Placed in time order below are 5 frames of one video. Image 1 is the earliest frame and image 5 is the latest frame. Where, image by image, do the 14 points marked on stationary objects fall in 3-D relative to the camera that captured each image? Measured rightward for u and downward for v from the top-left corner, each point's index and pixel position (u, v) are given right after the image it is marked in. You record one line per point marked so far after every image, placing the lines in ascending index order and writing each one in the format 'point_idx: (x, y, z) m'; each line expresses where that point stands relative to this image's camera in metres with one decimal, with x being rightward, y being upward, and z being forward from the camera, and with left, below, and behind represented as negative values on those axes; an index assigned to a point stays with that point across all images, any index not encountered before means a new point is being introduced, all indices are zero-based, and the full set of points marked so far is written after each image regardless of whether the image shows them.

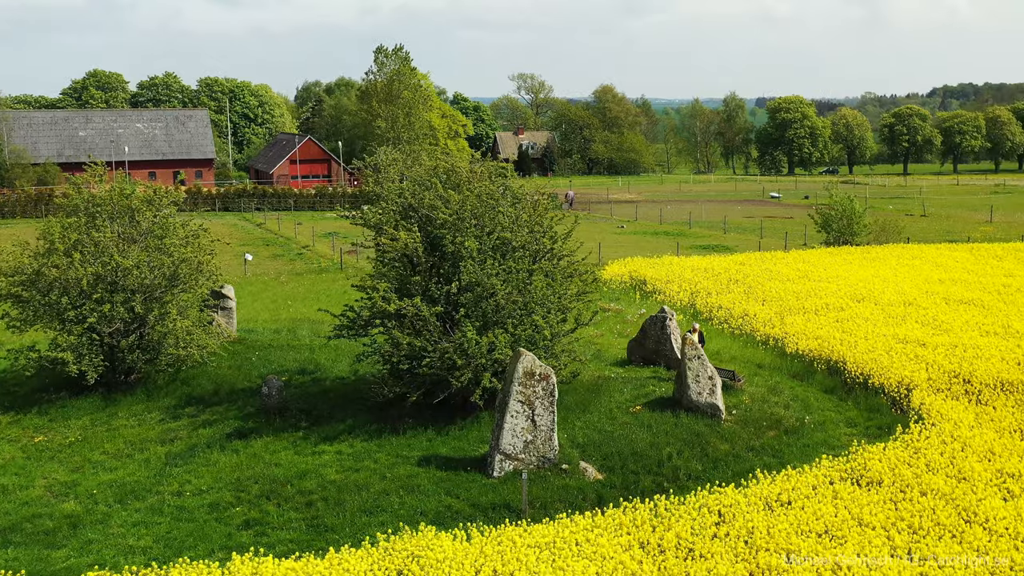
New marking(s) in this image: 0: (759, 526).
0: (+2.8, -2.7, +13.0) m
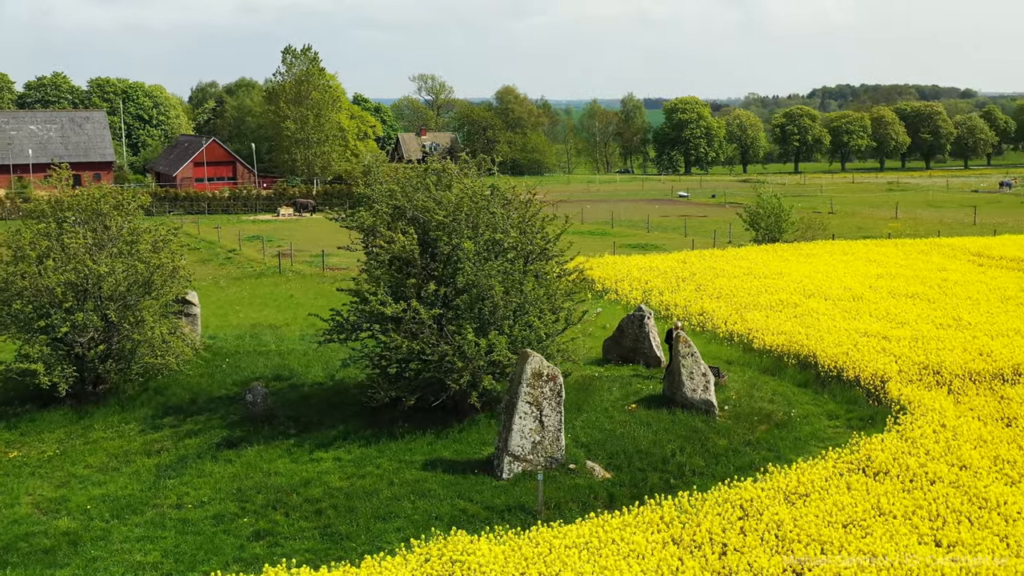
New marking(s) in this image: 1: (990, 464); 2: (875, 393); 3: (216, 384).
0: (+3.1, -2.7, +13.3) m
1: (+6.2, -2.3, +15.0) m
2: (+6.1, -1.8, +19.3) m
3: (-5.1, -1.7, +20.0) m
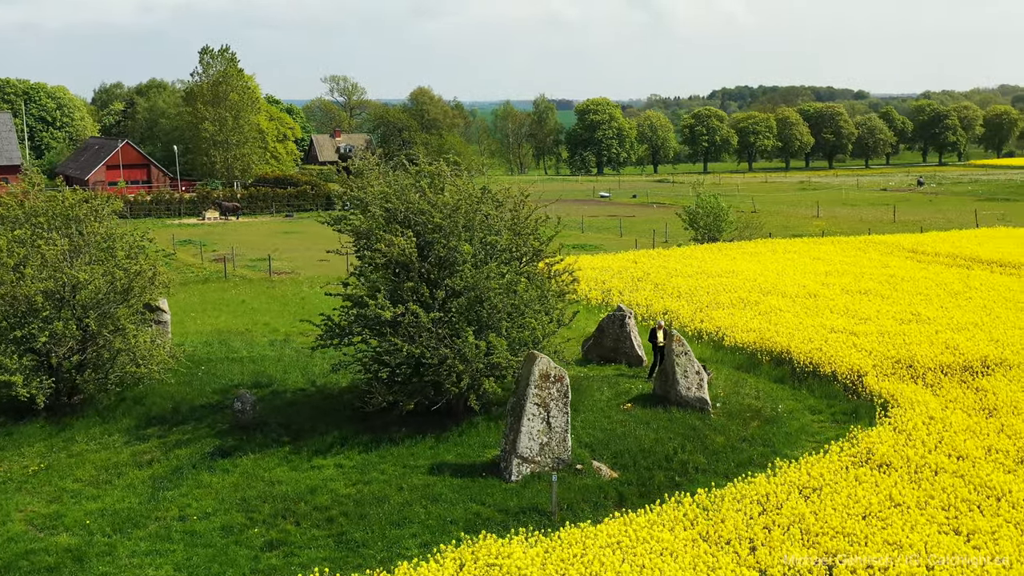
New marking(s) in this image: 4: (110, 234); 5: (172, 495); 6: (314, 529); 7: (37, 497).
0: (+3.4, -2.6, +13.5) m
1: (+6.4, -2.2, +15.5) m
2: (+5.9, -1.7, +19.7) m
3: (-5.3, -1.8, +19.5) m
4: (-6.8, +0.9, +19.5) m
5: (-4.6, -2.8, +15.7) m
6: (-2.5, -3.1, +14.6) m
7: (-6.5, -2.9, +15.9) m
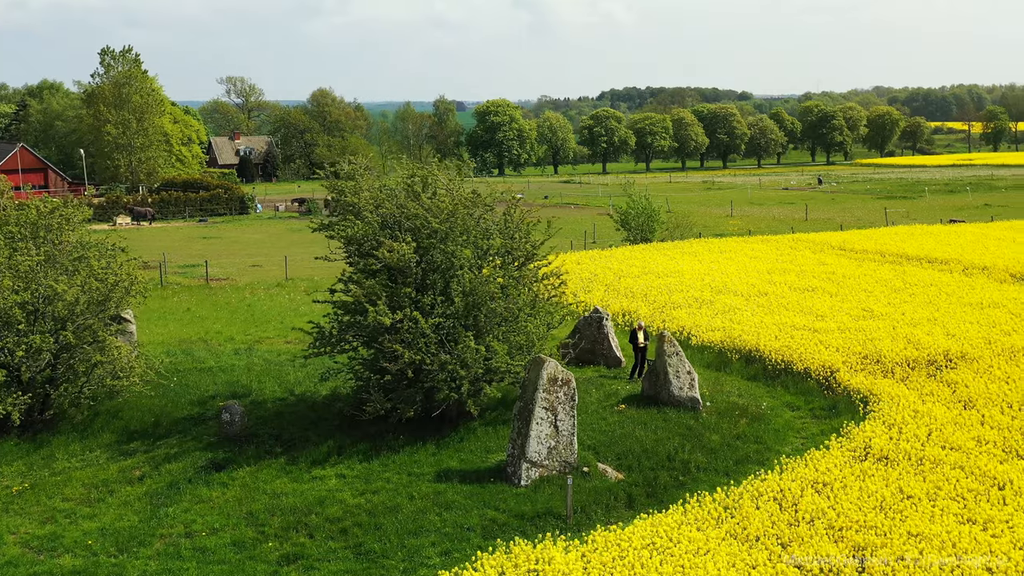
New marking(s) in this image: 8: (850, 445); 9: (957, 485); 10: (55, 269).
0: (+3.8, -2.6, +13.8) m
1: (+6.5, -2.2, +16.1) m
2: (+5.6, -1.7, +20.2) m
3: (-5.6, -1.9, +19.0) m
4: (-7.1, +0.7, +18.8) m
5: (-4.5, -2.9, +15.3) m
6: (-2.3, -3.2, +14.4) m
7: (-6.4, -3.0, +15.2) m
8: (+4.7, -2.2, +16.2) m
9: (+5.6, -2.5, +14.5) m
10: (-7.2, +0.3, +18.0) m
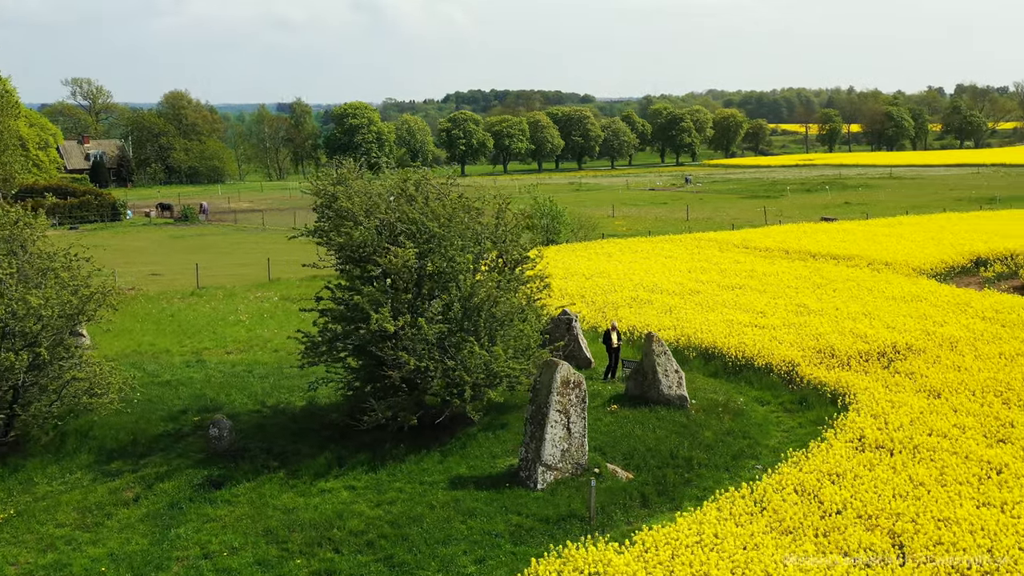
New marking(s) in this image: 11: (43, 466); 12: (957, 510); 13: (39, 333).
0: (+4.2, -2.6, +14.3) m
1: (+6.6, -2.1, +16.9) m
2: (+5.1, -1.6, +20.9) m
3: (-5.8, -2.1, +18.2) m
4: (-7.3, +0.5, +17.8) m
5: (-4.2, -3.1, +14.6) m
6: (-1.9, -3.2, +14.0) m
7: (-6.0, -3.2, +14.3) m
8: (+4.8, -2.2, +16.8) m
9: (+5.9, -2.4, +15.2) m
10: (-7.3, +0.1, +17.0) m
11: (-6.7, -2.5, +16.6) m
12: (+5.3, -2.7, +13.9) m
13: (-6.9, -0.7, +16.7) m
